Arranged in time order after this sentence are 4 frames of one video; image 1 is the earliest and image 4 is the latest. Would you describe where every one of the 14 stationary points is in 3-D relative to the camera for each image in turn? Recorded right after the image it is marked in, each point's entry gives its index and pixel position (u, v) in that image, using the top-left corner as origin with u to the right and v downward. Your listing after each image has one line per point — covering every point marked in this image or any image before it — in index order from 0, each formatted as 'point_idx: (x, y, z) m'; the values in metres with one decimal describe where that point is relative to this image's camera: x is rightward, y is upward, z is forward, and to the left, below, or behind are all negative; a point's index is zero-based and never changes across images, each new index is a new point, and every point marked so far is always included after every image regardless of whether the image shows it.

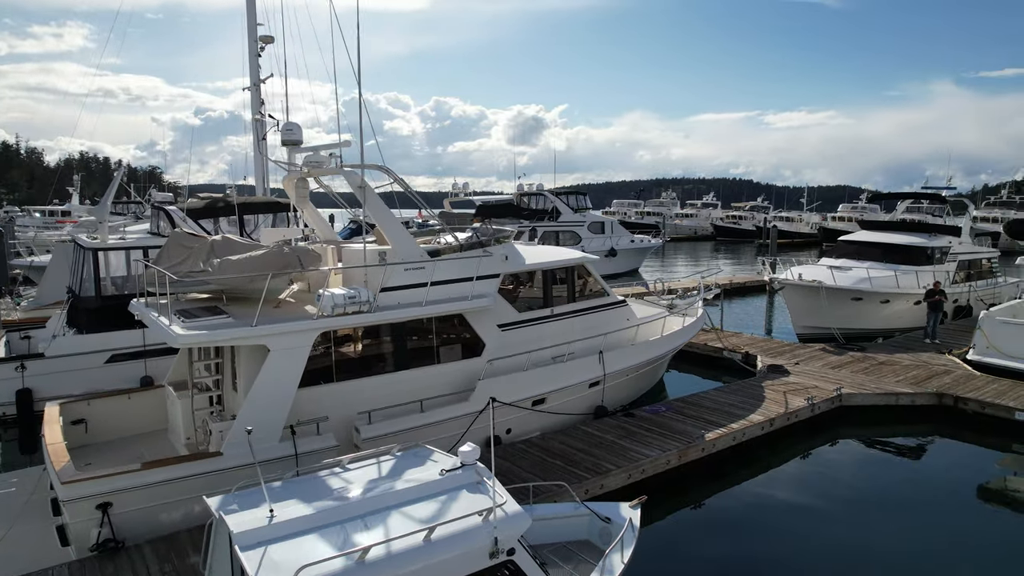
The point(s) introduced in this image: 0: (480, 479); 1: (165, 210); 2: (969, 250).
0: (-0.2, -1.2, +3.6) m
1: (-6.0, +1.4, +10.3) m
2: (+14.5, +1.2, +19.0) m
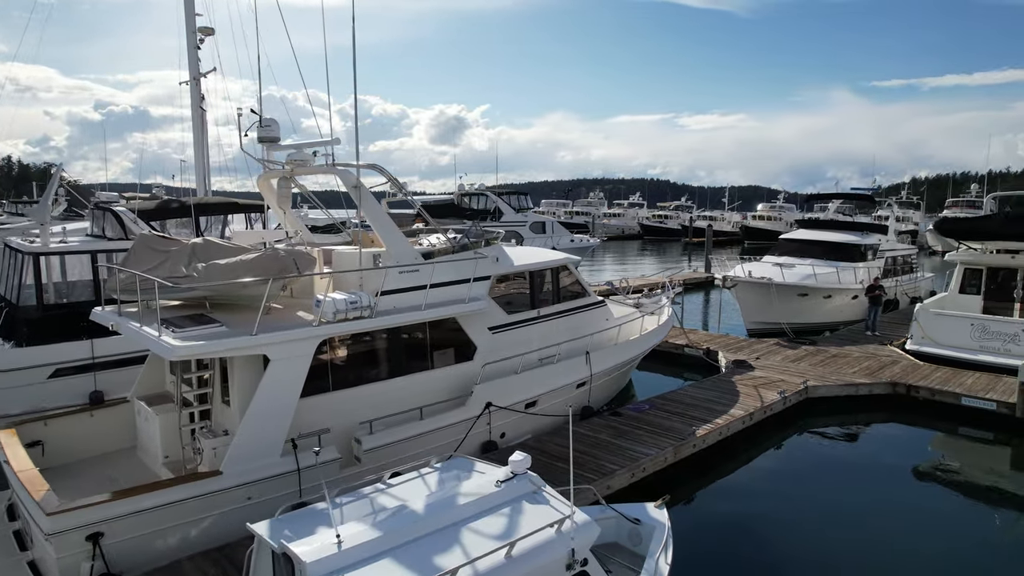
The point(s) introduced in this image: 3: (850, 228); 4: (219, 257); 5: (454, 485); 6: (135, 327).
0: (+0.1, -1.2, +3.5) m
1: (-6.4, +1.2, +9.5) m
2: (+13.0, +1.4, +20.4) m
3: (+10.8, +1.9, +19.1) m
4: (-3.0, +0.3, +6.0) m
5: (-0.3, -1.2, +3.6) m
6: (-3.4, -0.4, +5.4) m
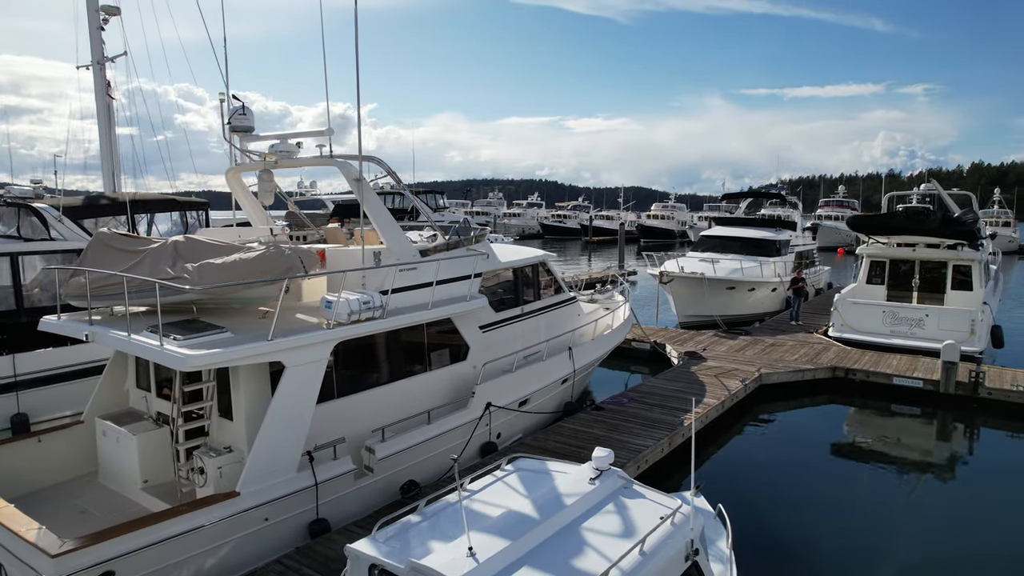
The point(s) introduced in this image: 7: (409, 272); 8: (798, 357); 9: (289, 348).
0: (+0.7, -1.1, +3.5) m
1: (-6.7, +1.1, +8.4) m
2: (+10.8, +1.7, +22.1) m
3: (+8.7, +2.1, +20.5) m
4: (-2.8, +0.3, +5.5) m
5: (+0.2, -1.1, +3.4) m
6: (-3.1, -0.4, +4.8) m
7: (-1.1, +0.2, +6.2) m
8: (+5.8, -1.4, +12.2) m
9: (-1.8, -0.5, +4.8) m
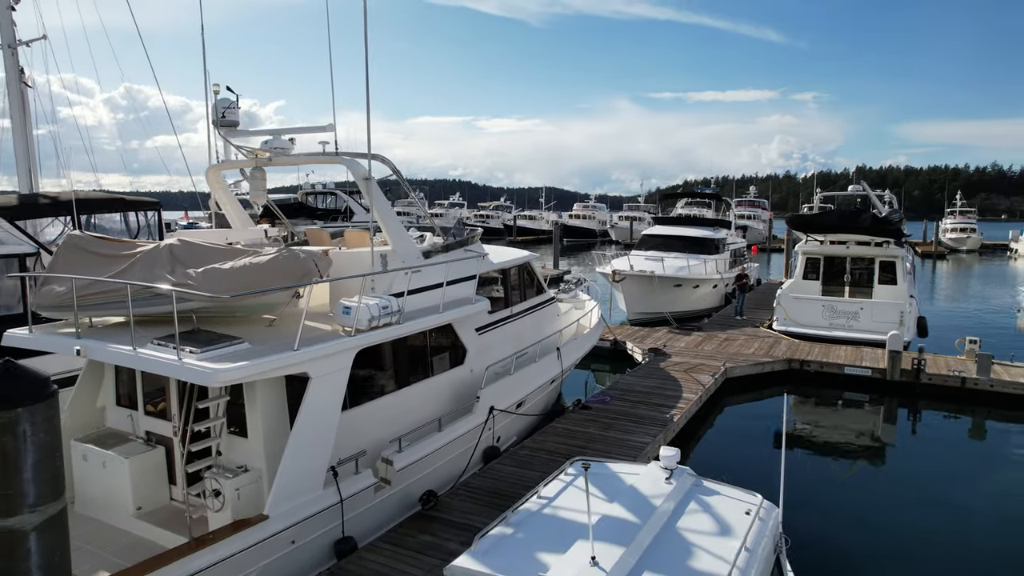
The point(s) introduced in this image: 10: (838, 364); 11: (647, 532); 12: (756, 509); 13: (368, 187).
0: (+1.1, -1.1, +3.5) m
1: (-6.9, +1.0, +7.5) m
2: (+8.8, +1.8, +23.2) m
3: (+7.0, +2.3, +21.3) m
4: (-2.6, +0.2, +5.1) m
5: (+0.6, -1.1, +3.4) m
6: (-2.9, -0.5, +4.3) m
7: (-1.0, +0.1, +6.0) m
8: (+5.2, -1.3, +12.8) m
9: (-1.5, -0.5, +4.5) m
10: (+6.3, -1.5, +11.4) m
11: (+0.6, -1.2, +2.9) m
12: (+1.3, -1.2, +3.2) m
13: (-1.4, +1.0, +5.7) m
